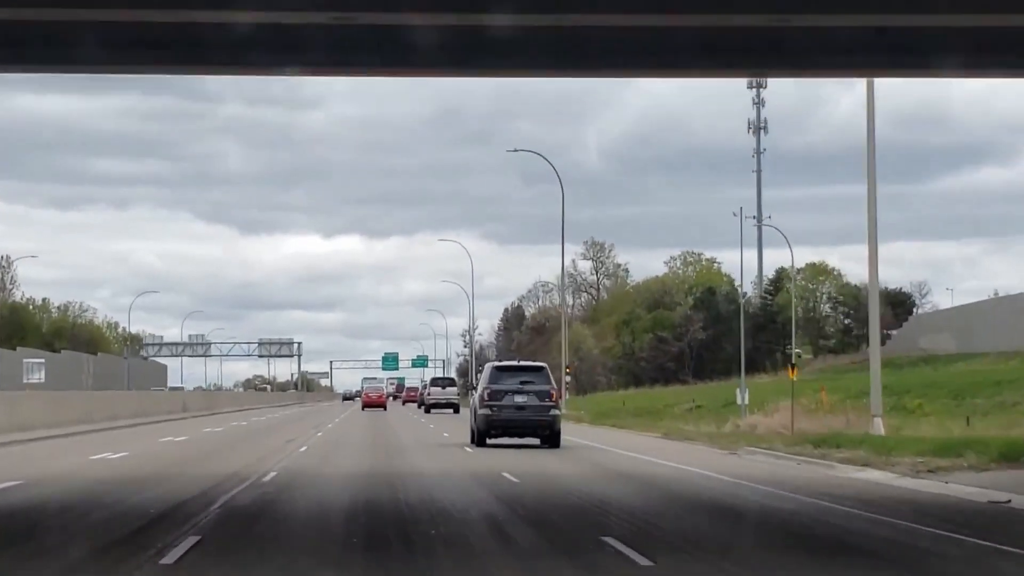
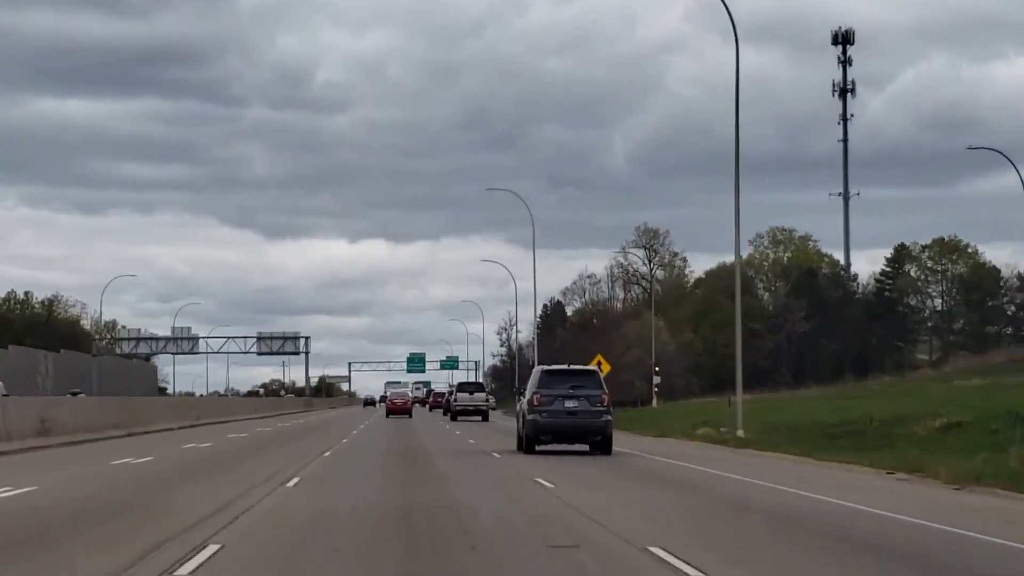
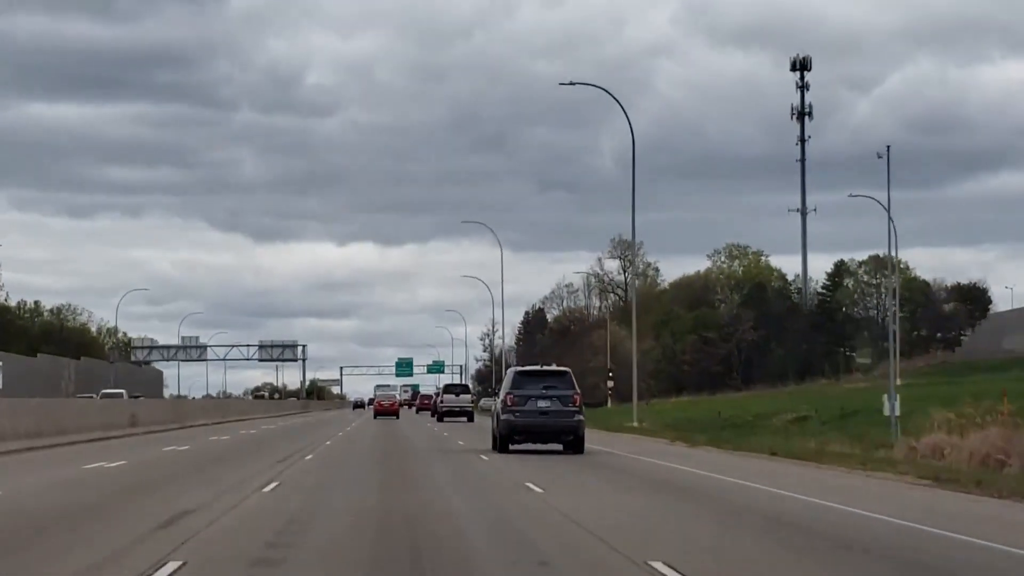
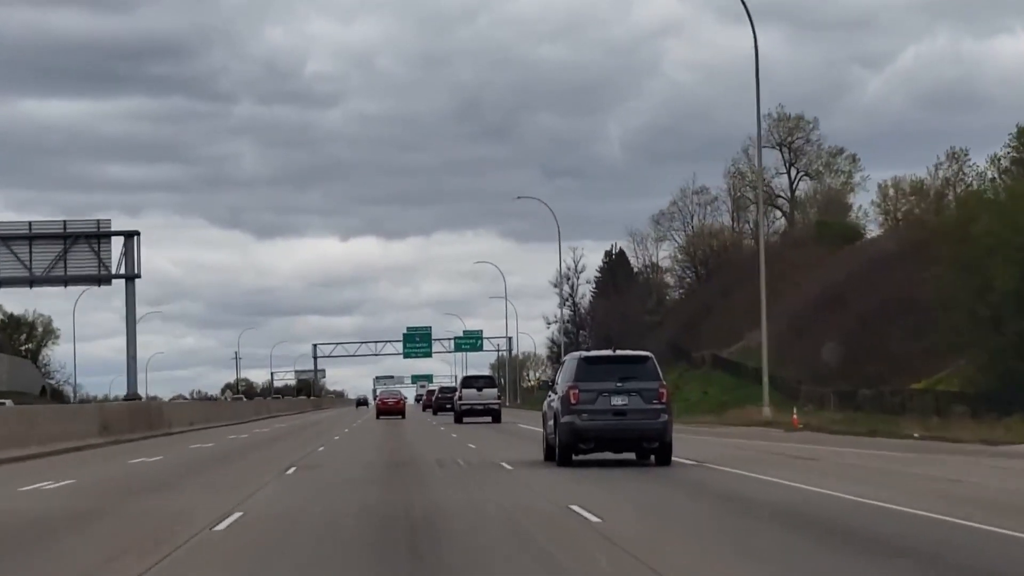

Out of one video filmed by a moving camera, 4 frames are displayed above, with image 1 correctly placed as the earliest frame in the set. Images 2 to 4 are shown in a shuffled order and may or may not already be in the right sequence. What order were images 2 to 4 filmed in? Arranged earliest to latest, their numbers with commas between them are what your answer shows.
3, 2, 4
